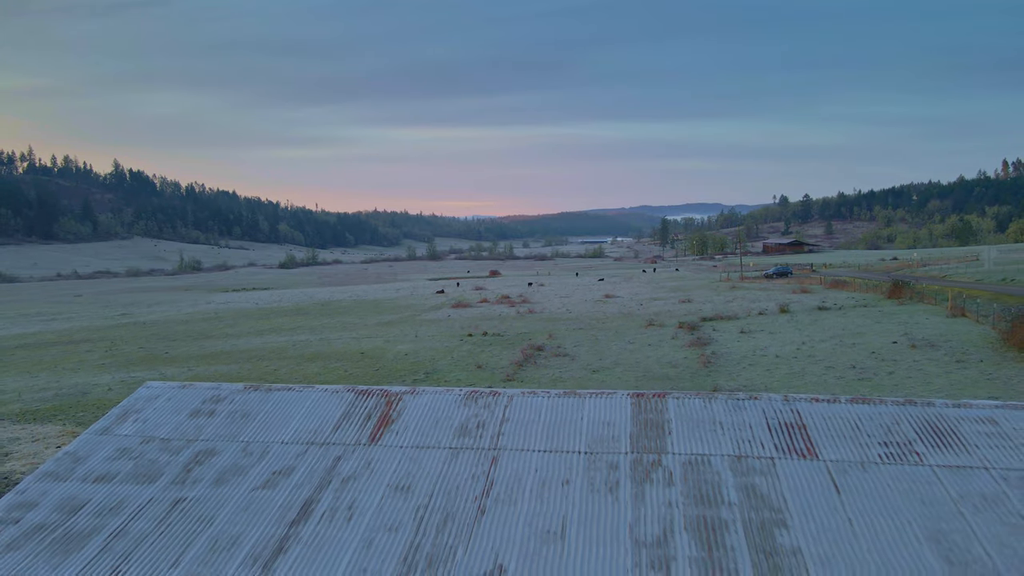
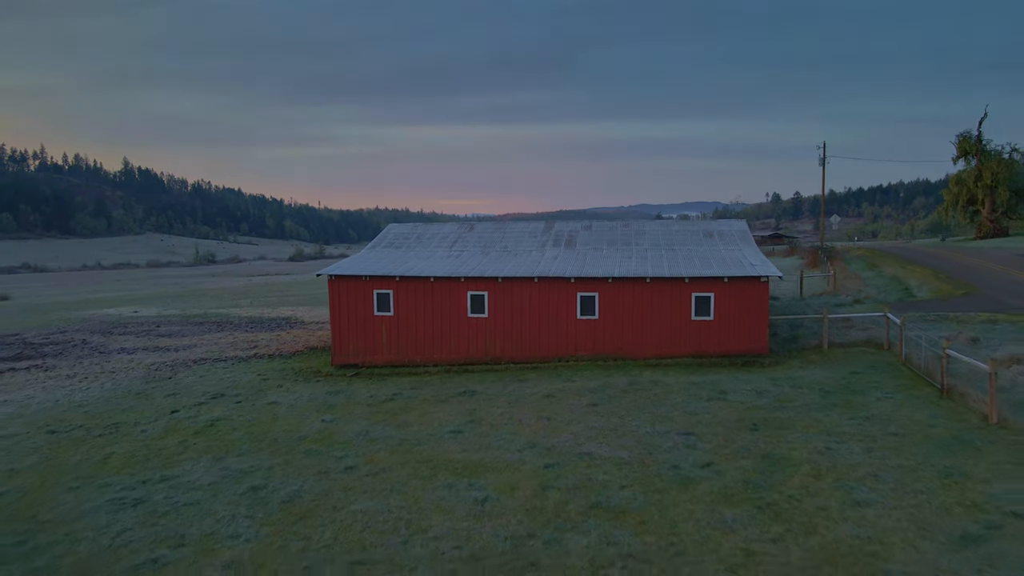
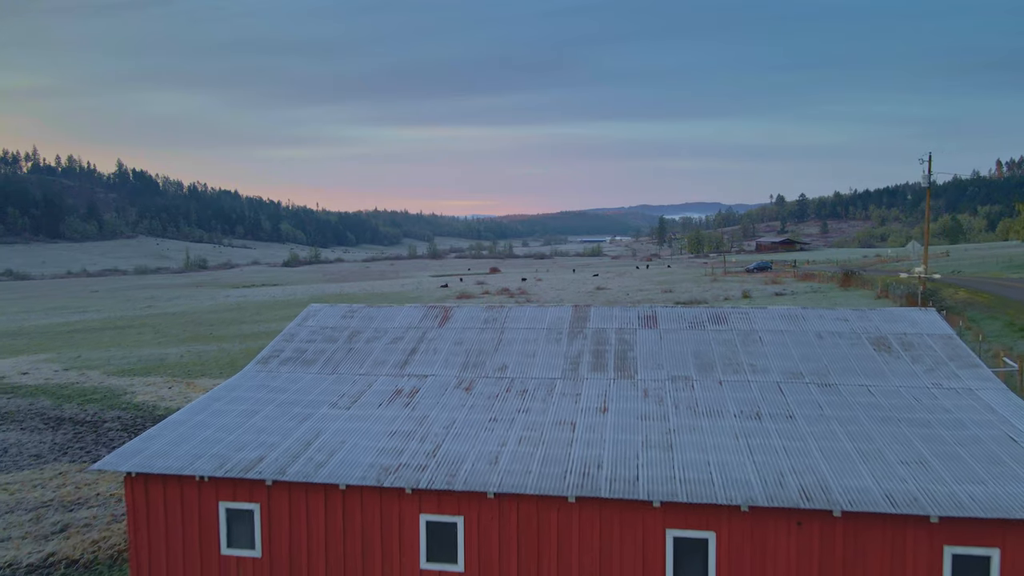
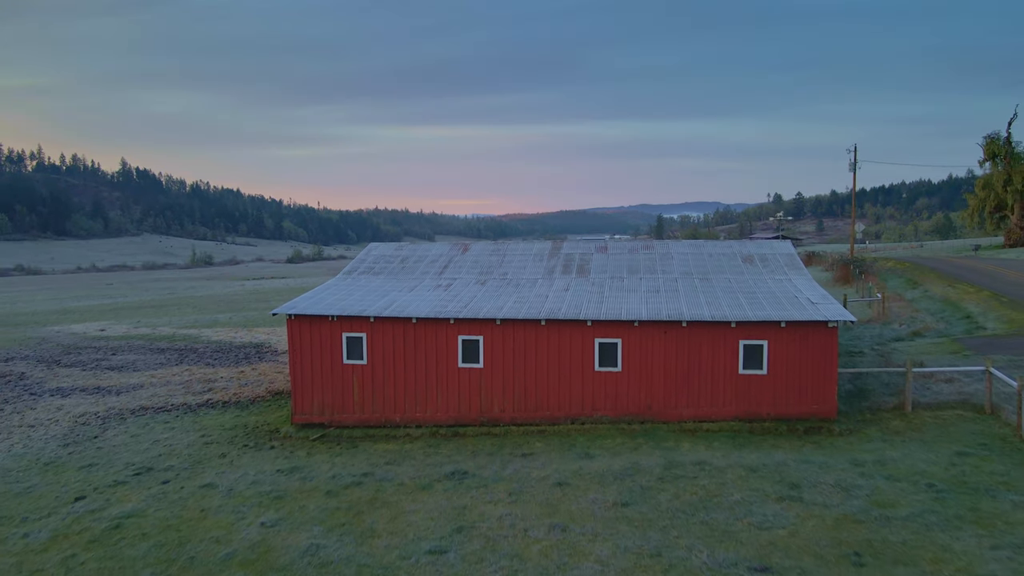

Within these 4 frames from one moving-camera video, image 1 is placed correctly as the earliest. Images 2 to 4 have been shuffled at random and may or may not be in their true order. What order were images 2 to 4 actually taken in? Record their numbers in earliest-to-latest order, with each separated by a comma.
3, 4, 2
